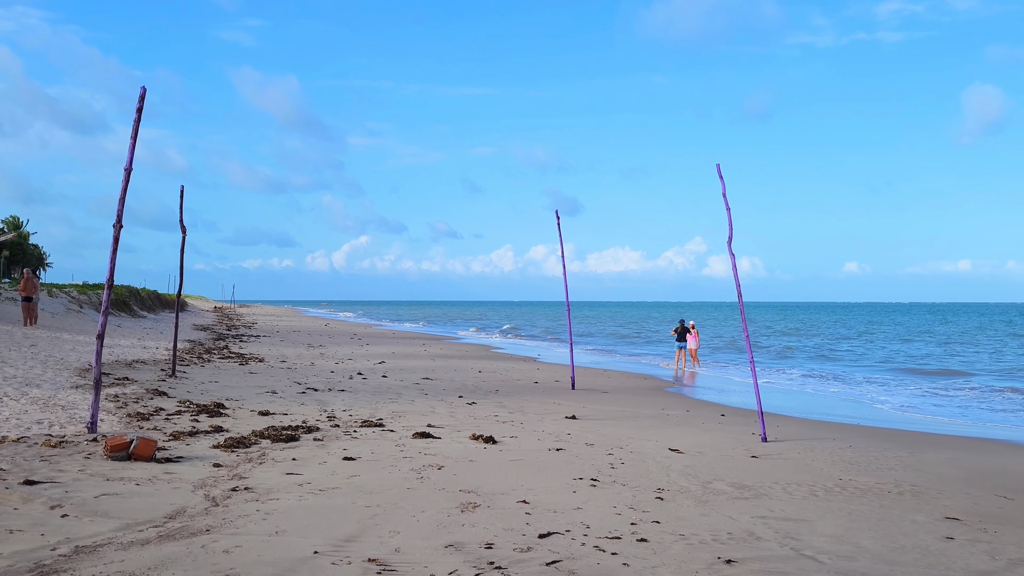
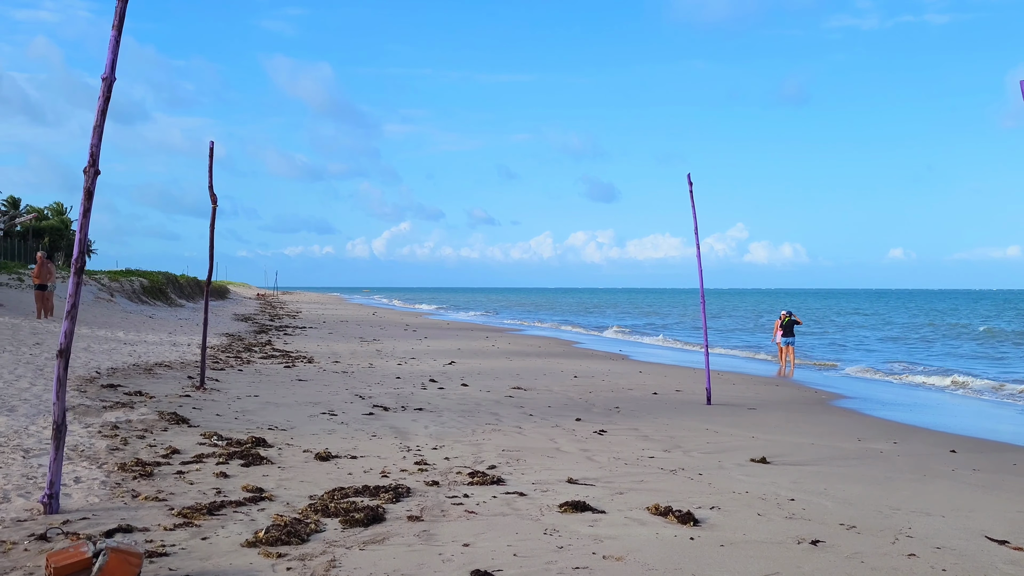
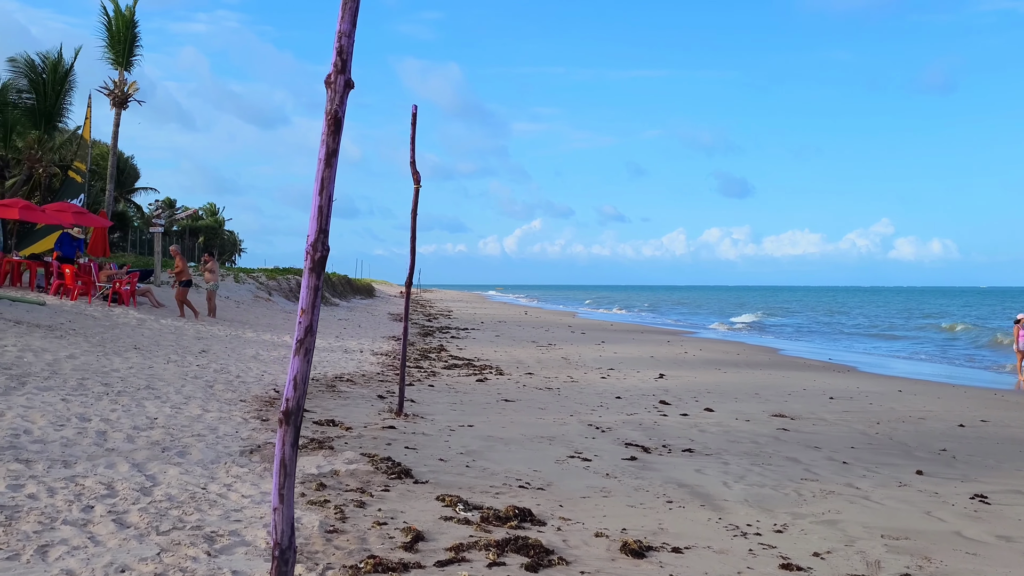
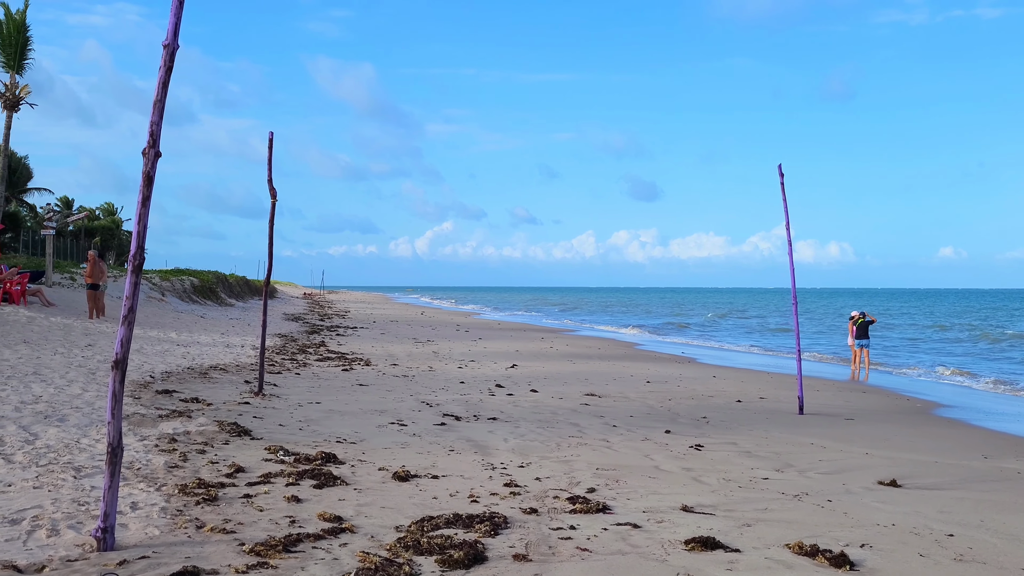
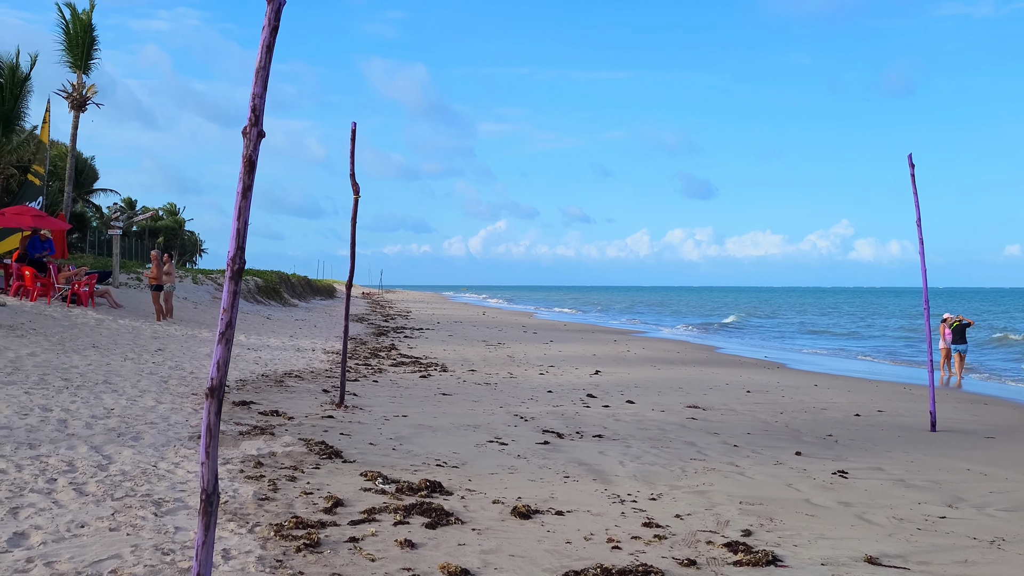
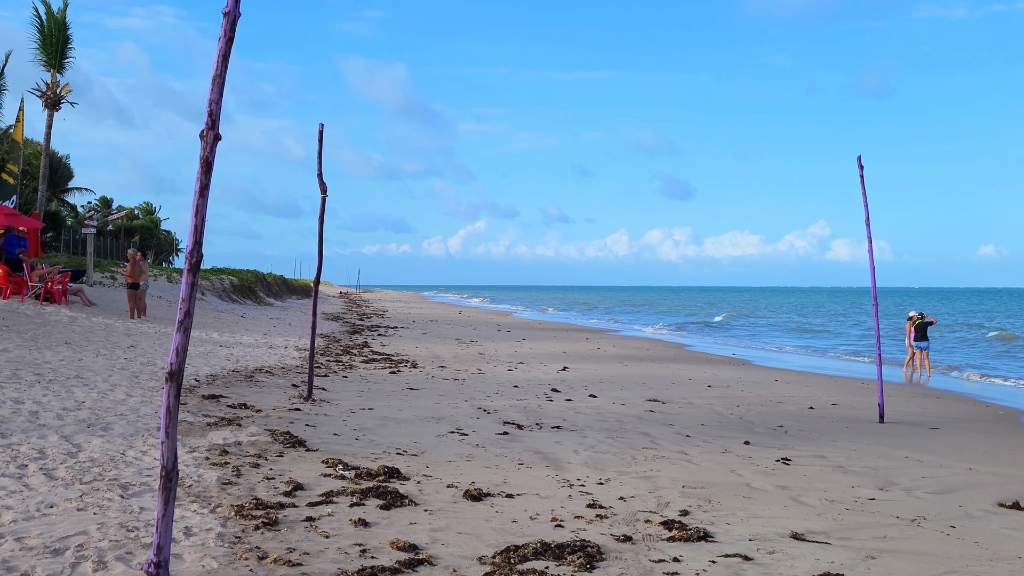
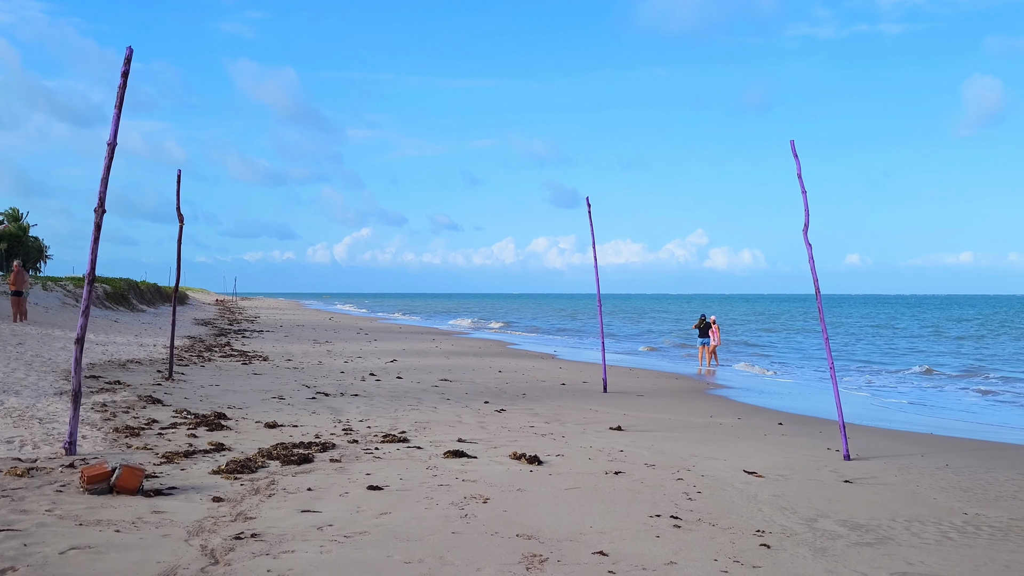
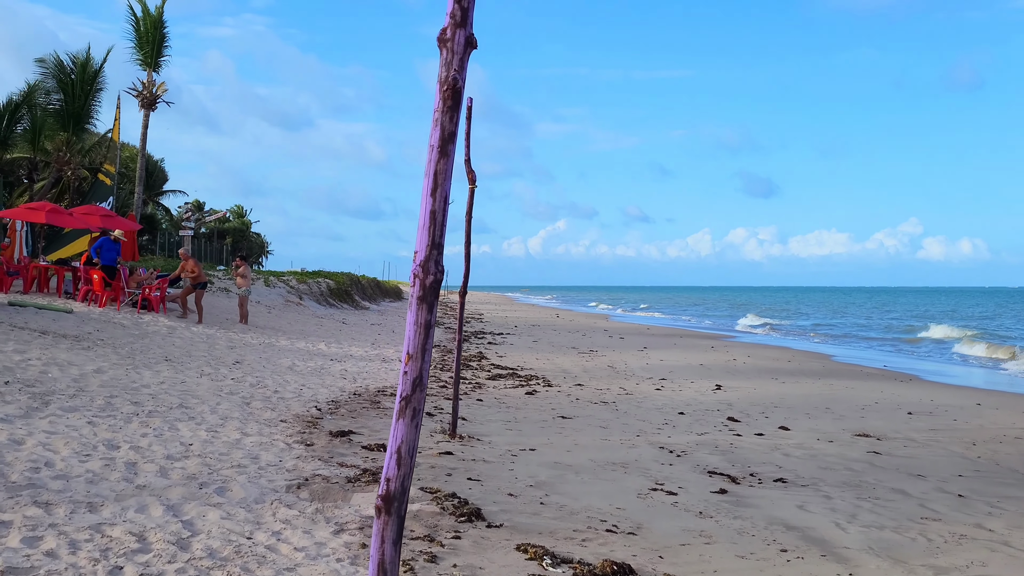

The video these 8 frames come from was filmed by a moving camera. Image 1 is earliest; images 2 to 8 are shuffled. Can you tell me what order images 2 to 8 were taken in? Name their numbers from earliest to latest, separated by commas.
7, 2, 4, 6, 5, 3, 8
